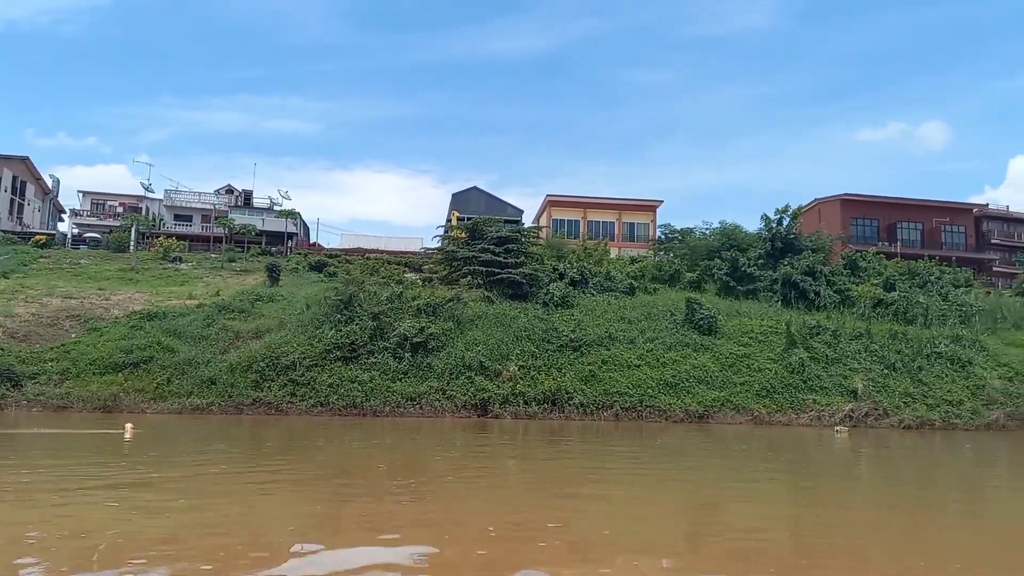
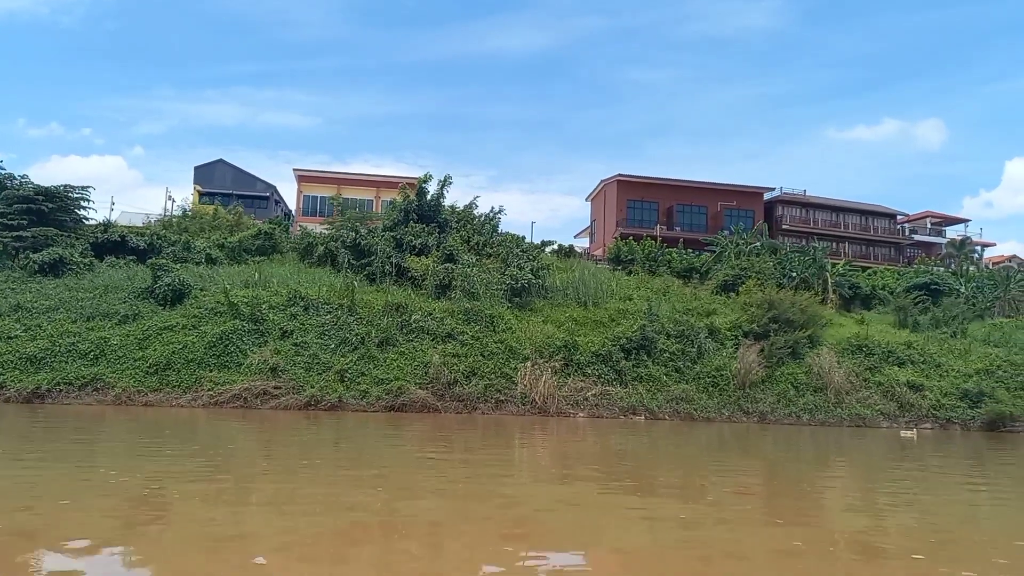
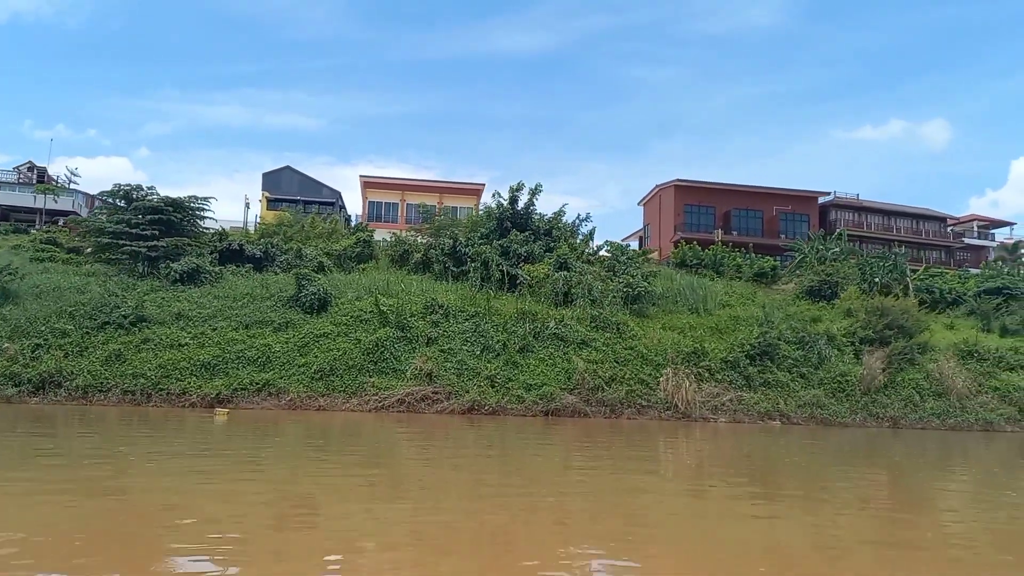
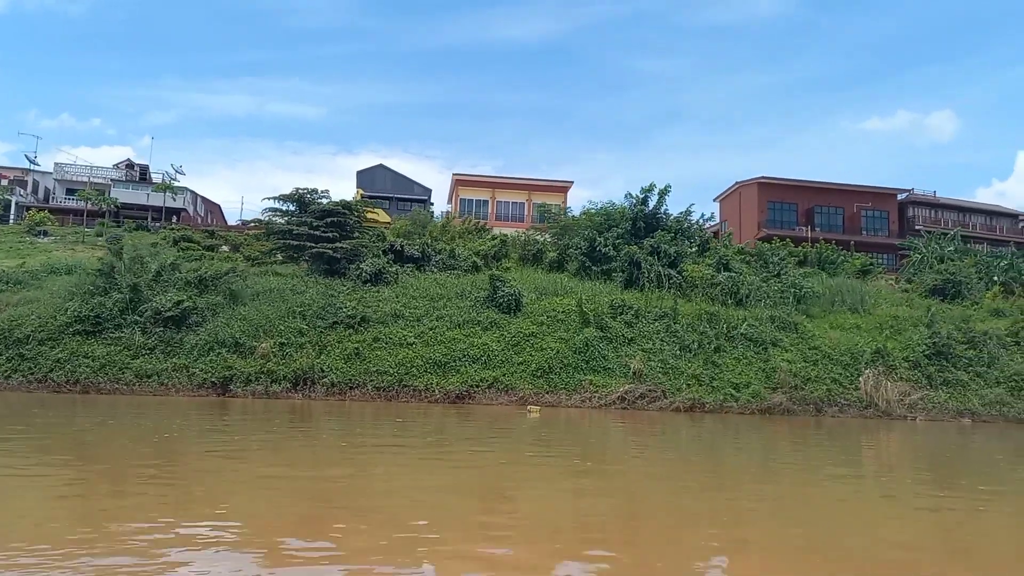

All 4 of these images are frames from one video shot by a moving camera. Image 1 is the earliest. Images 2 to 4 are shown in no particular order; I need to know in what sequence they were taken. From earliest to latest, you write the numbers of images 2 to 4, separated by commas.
4, 3, 2
